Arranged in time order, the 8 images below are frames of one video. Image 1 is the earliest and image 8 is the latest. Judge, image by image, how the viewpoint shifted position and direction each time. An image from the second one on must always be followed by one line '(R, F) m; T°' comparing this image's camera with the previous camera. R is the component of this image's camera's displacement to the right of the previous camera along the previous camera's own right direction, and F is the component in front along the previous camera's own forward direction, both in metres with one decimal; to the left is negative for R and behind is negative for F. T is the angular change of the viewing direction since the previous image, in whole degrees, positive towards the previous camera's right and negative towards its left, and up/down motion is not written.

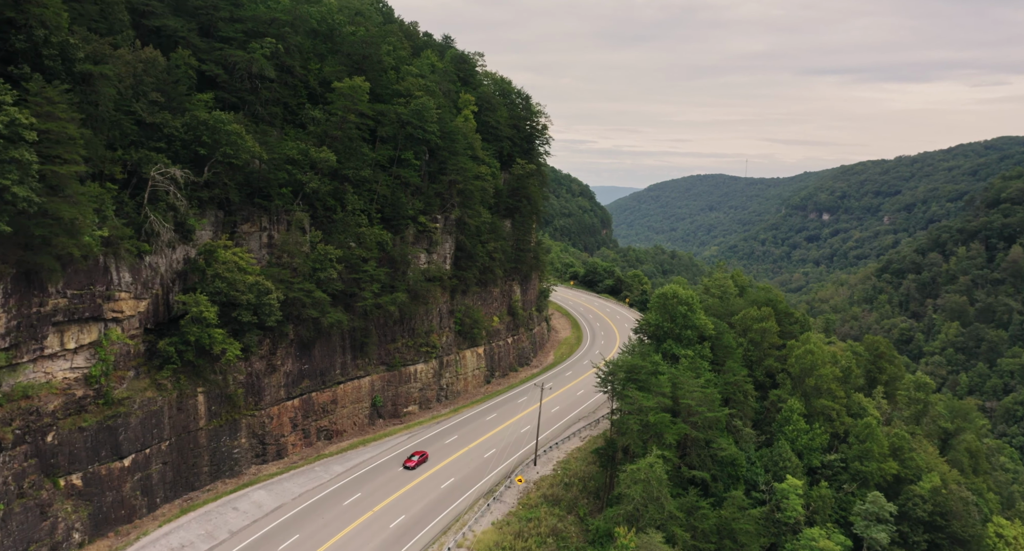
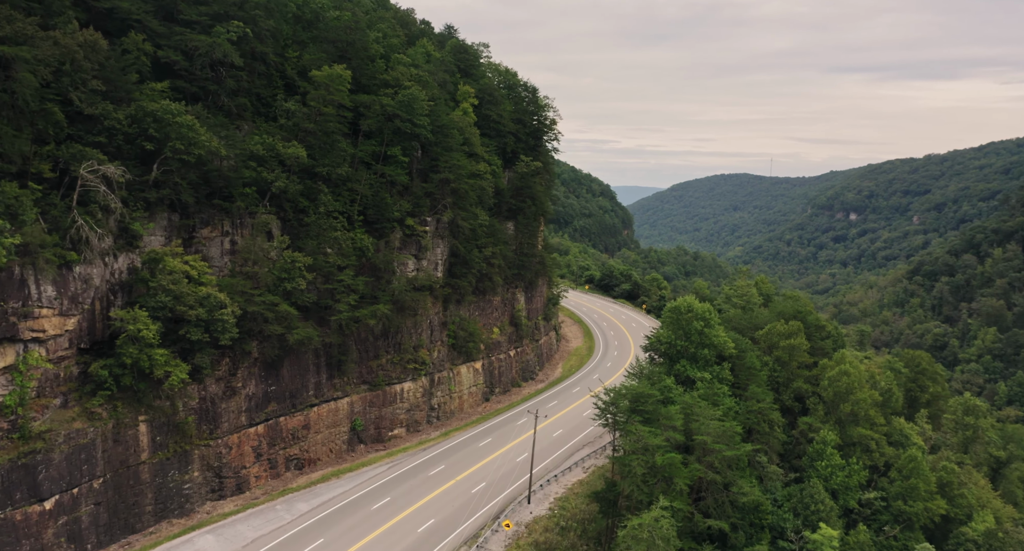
(+1.6, +5.3) m; -2°
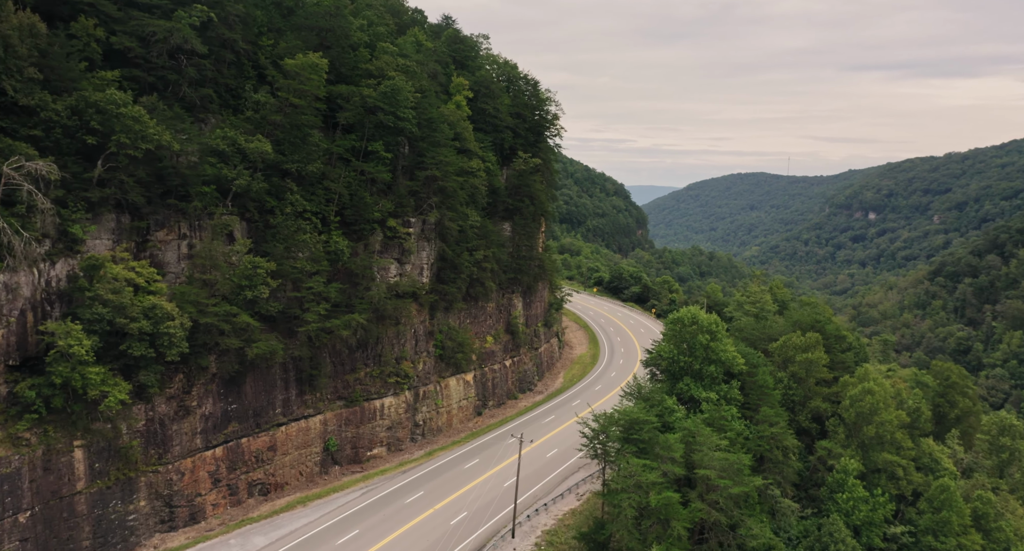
(+1.4, +3.9) m; -1°
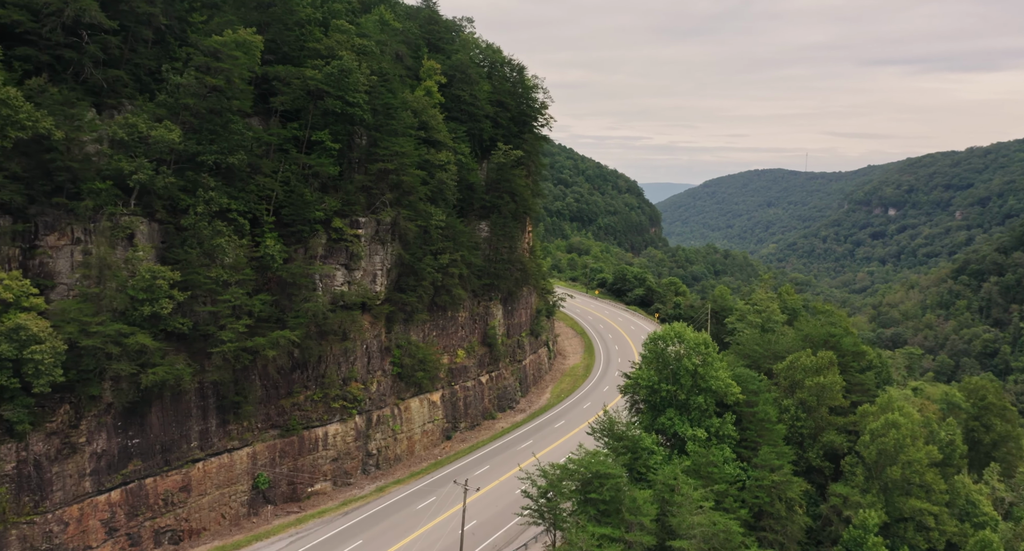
(+2.6, +6.0) m; -1°
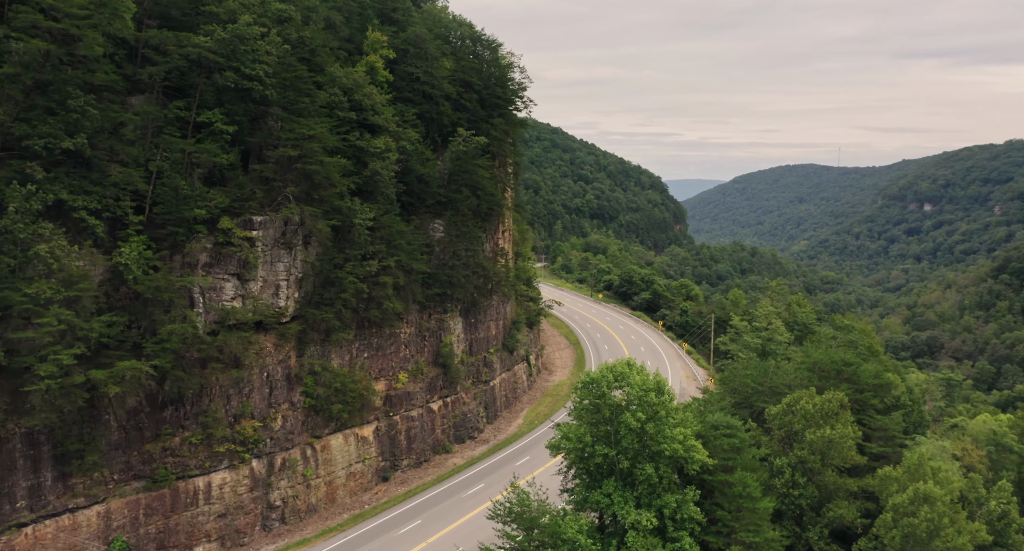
(+4.0, +7.8) m; -2°
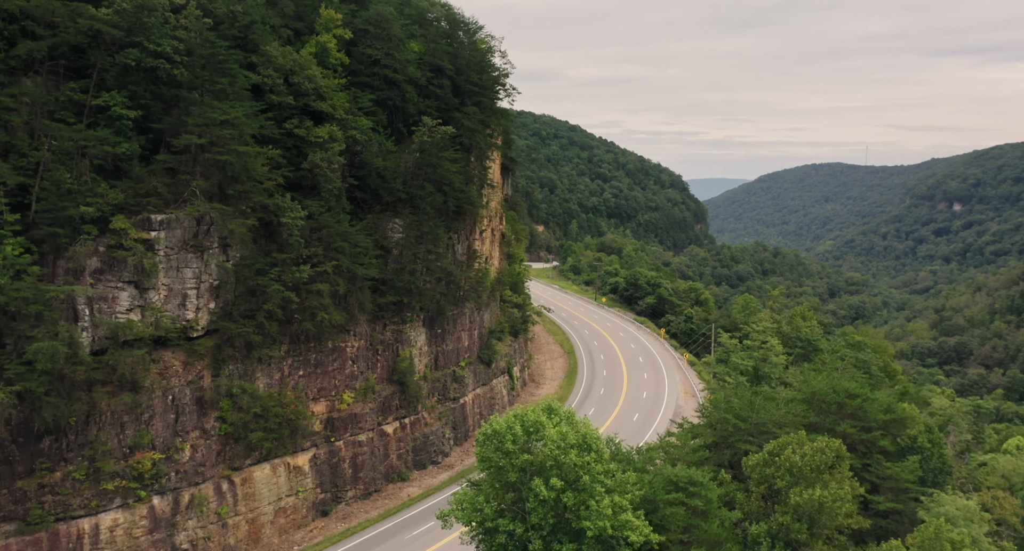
(+2.8, +4.9) m; -2°
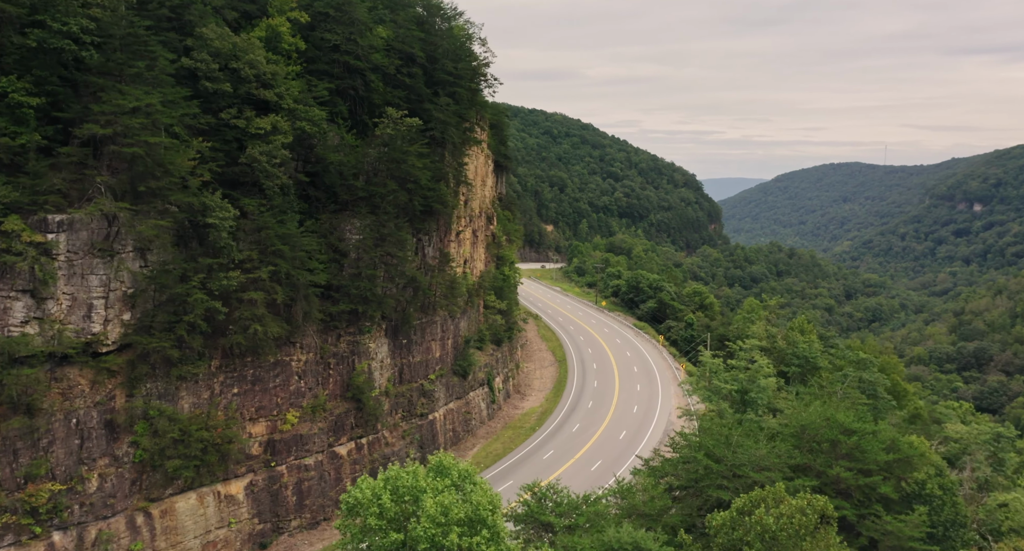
(+2.1, +3.5) m; -1°
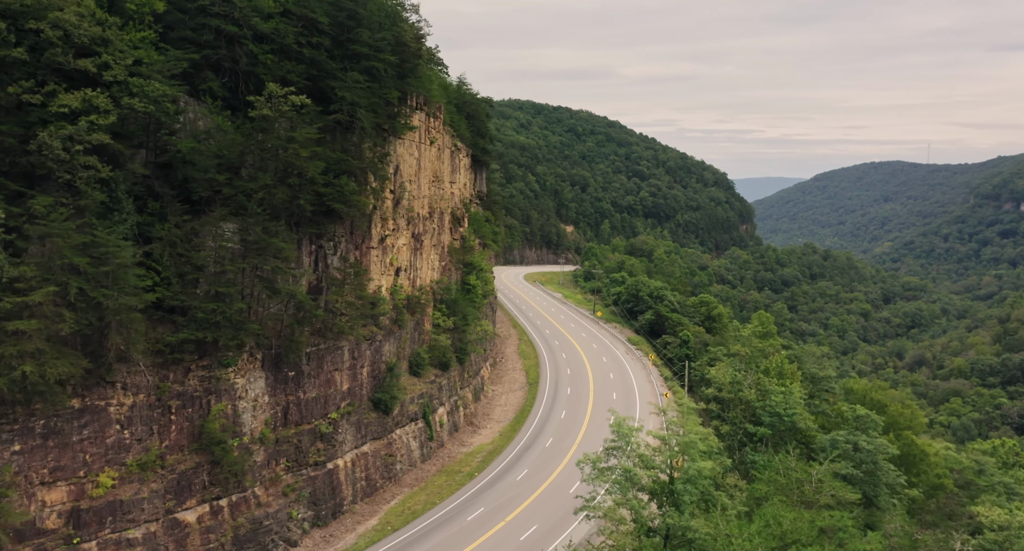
(+4.8, +7.8) m; -3°
